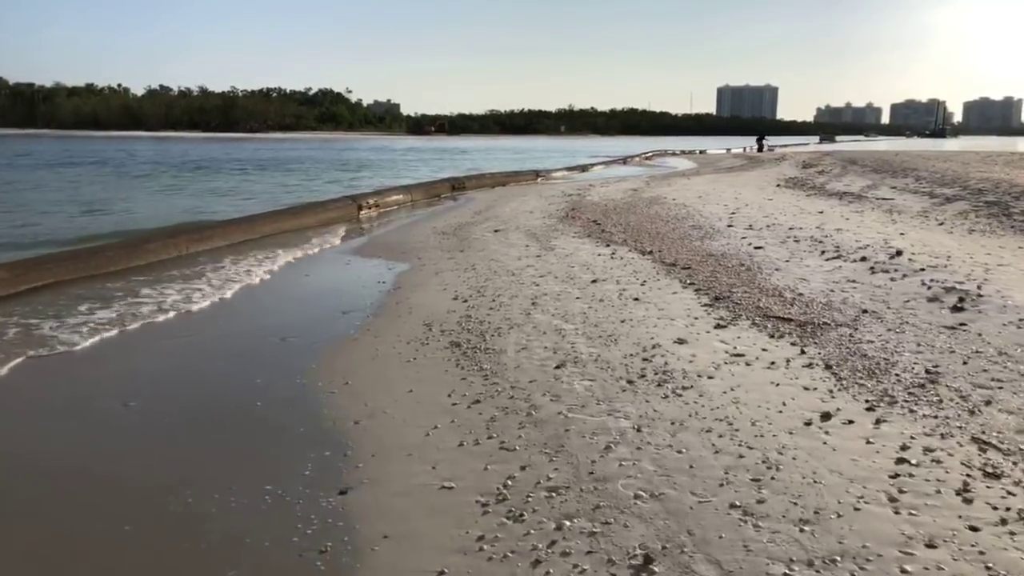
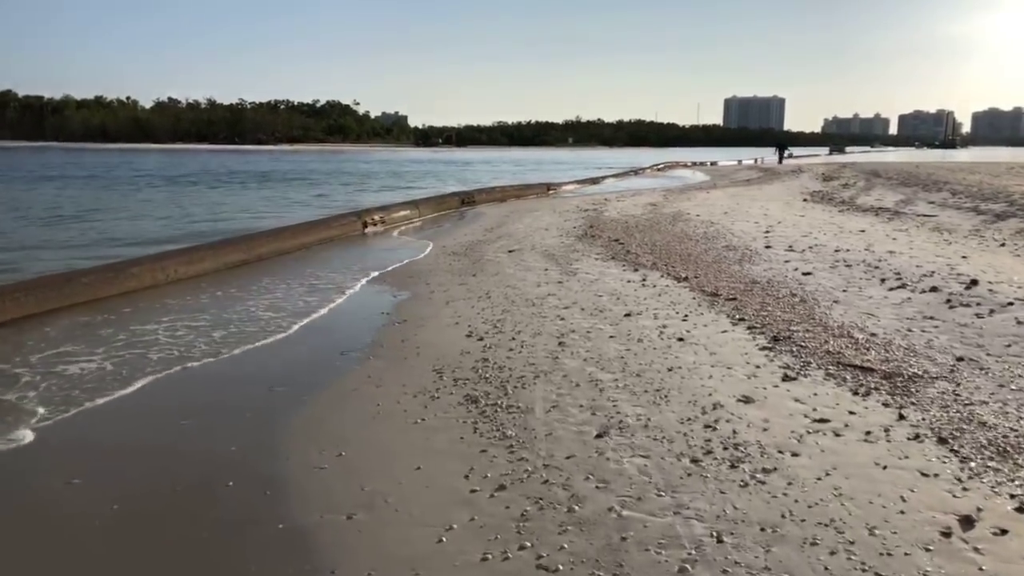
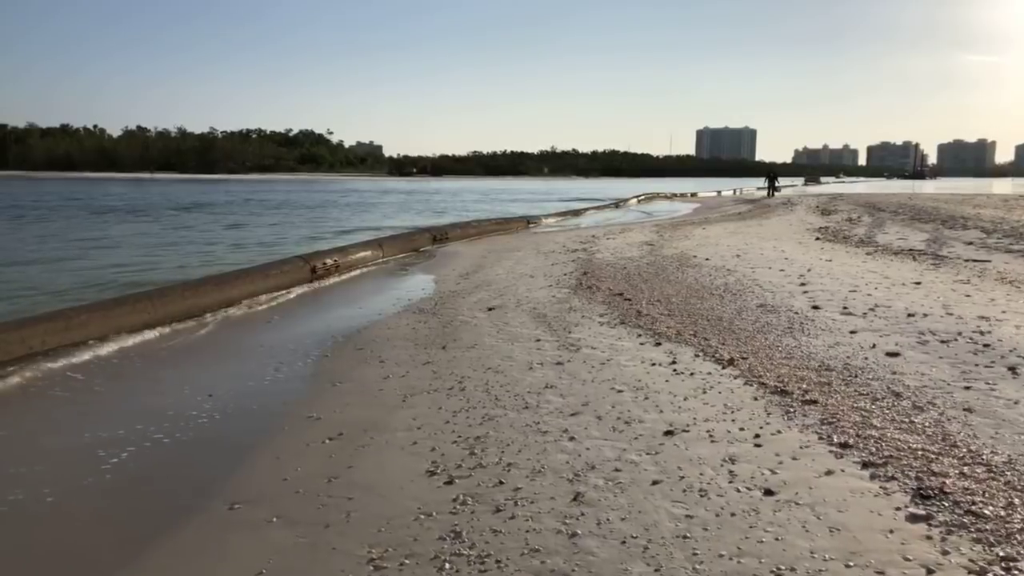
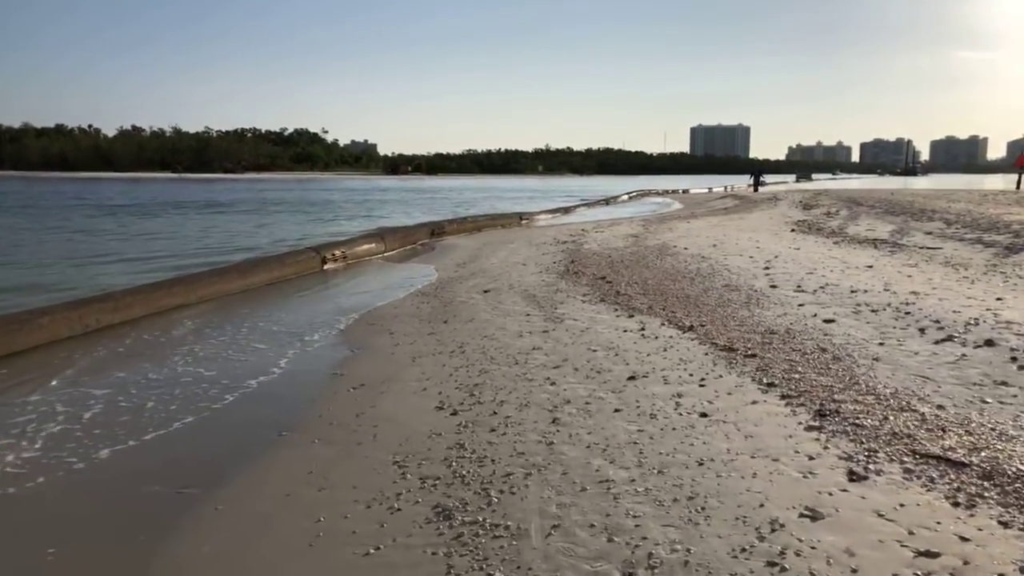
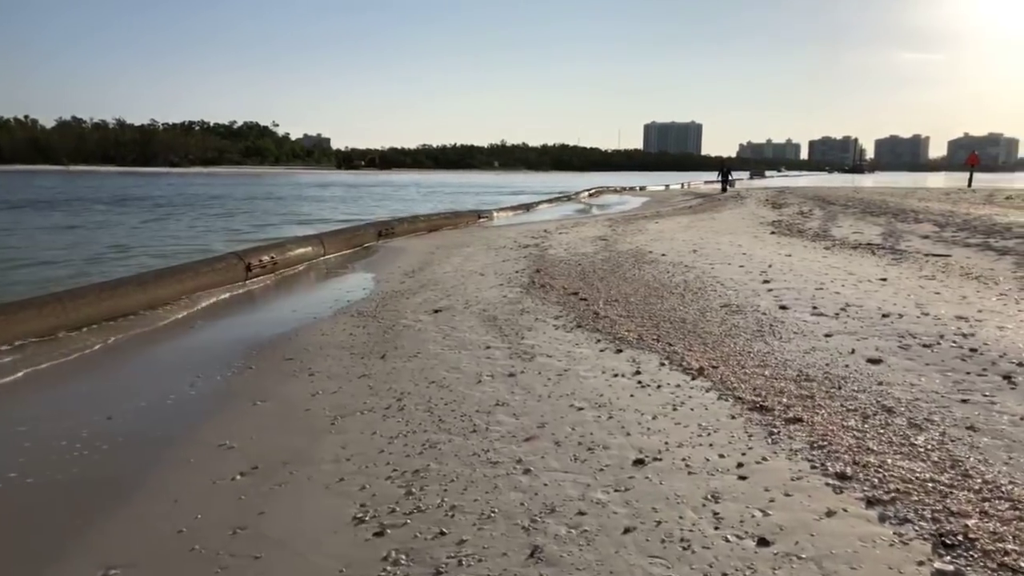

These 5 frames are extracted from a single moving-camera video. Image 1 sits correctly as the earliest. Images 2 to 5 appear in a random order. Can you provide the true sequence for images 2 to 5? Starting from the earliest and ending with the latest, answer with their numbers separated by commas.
2, 4, 3, 5
